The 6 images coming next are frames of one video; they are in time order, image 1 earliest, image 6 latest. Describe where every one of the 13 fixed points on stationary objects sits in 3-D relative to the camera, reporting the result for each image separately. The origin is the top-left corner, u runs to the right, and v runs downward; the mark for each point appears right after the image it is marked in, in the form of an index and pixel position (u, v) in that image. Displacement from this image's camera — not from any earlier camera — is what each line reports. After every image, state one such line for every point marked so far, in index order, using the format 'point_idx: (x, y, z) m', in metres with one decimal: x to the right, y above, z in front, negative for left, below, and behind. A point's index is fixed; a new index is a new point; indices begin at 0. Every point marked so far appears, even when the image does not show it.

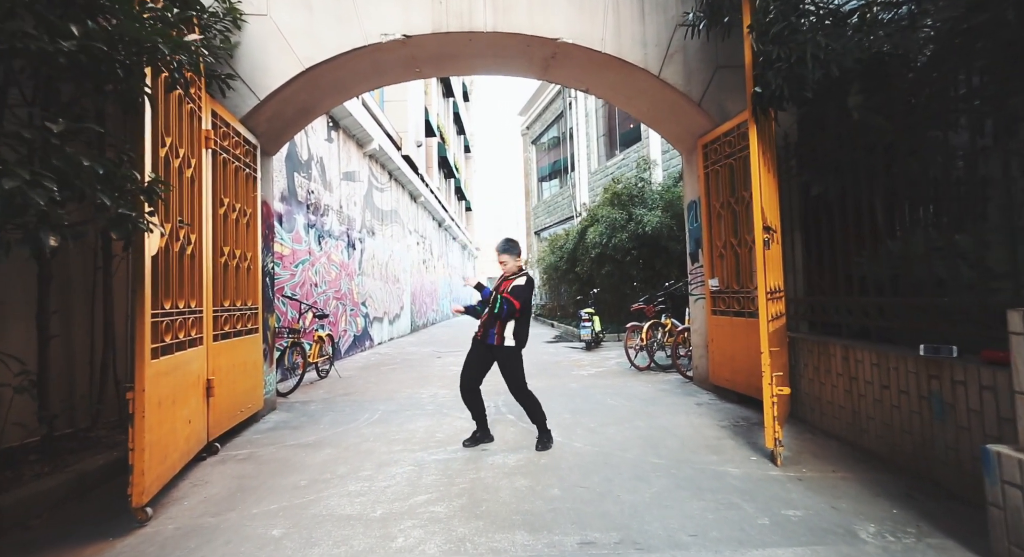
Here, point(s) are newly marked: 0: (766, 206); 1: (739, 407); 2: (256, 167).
0: (+1.9, +0.5, +3.4) m
1: (+2.4, -1.3, +4.7) m
2: (-2.8, +1.2, +4.9) m
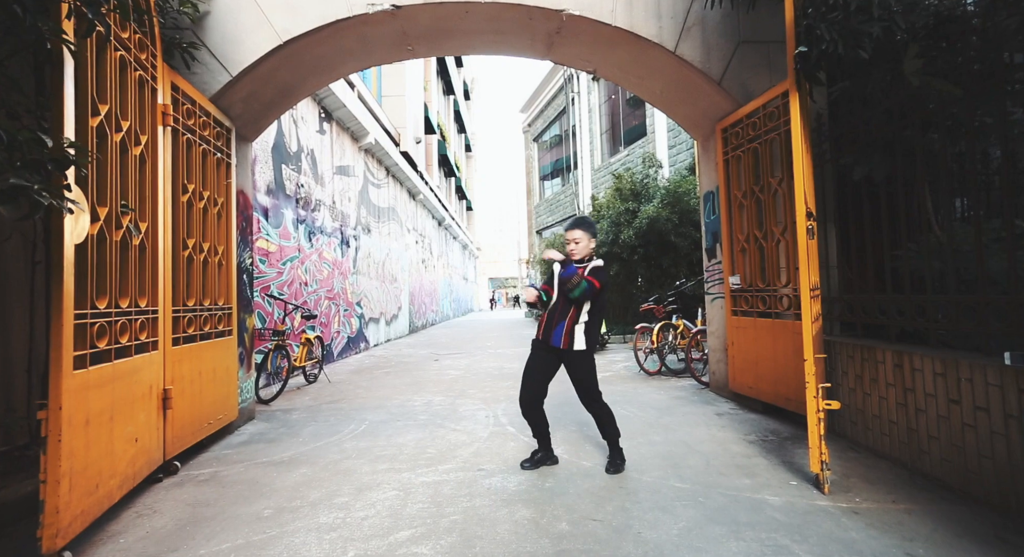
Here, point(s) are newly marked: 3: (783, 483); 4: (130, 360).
0: (+1.9, +0.6, +2.9) m
1: (+2.4, -1.3, +4.2) m
2: (-2.8, +1.2, +4.4) m
3: (+1.7, -1.3, +2.8) m
4: (-2.3, -0.5, +2.7) m
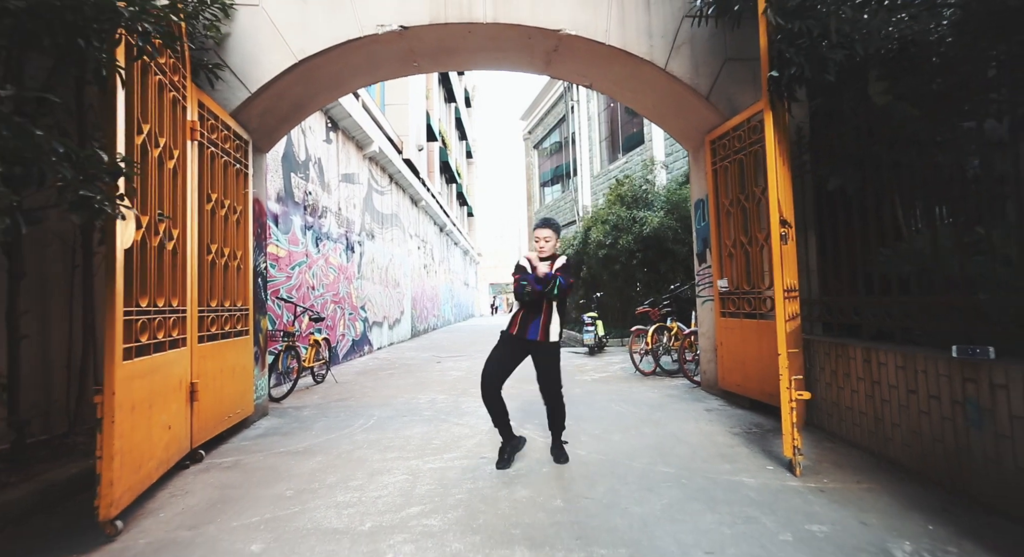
0: (+1.9, +0.6, +3.2) m
1: (+2.4, -1.3, +4.5) m
2: (-2.8, +1.2, +4.7) m
3: (+1.7, -1.3, +3.1) m
4: (-2.3, -0.5, +3.0) m
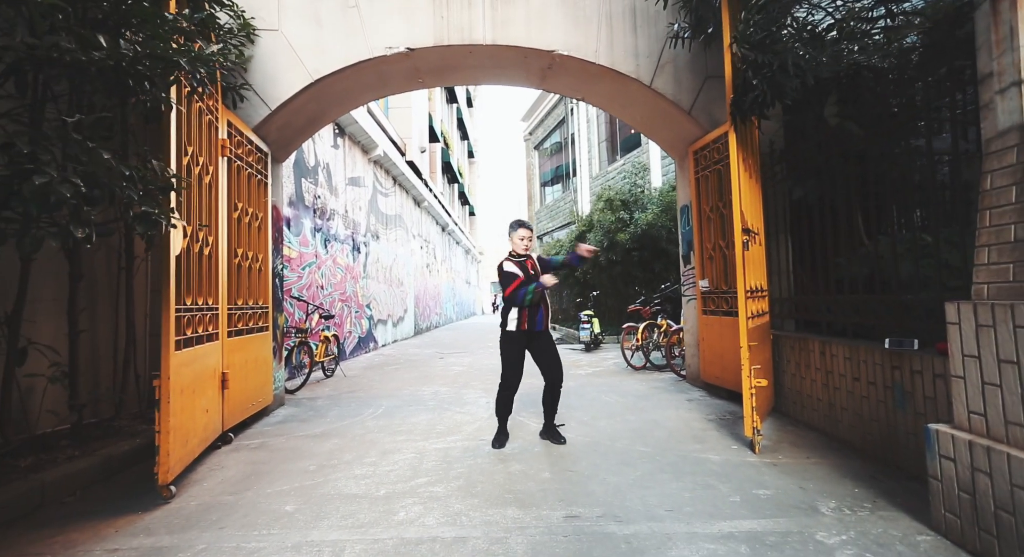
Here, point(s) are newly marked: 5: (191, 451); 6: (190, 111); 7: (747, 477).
0: (+1.9, +0.5, +3.6) m
1: (+2.3, -1.3, +4.9) m
2: (-2.8, +1.2, +5.2) m
3: (+1.6, -1.3, +3.5) m
4: (-2.3, -0.5, +3.4) m
5: (-2.2, -1.2, +3.1) m
6: (-2.3, +1.2, +3.3) m
7: (+1.5, -1.3, +2.9) m
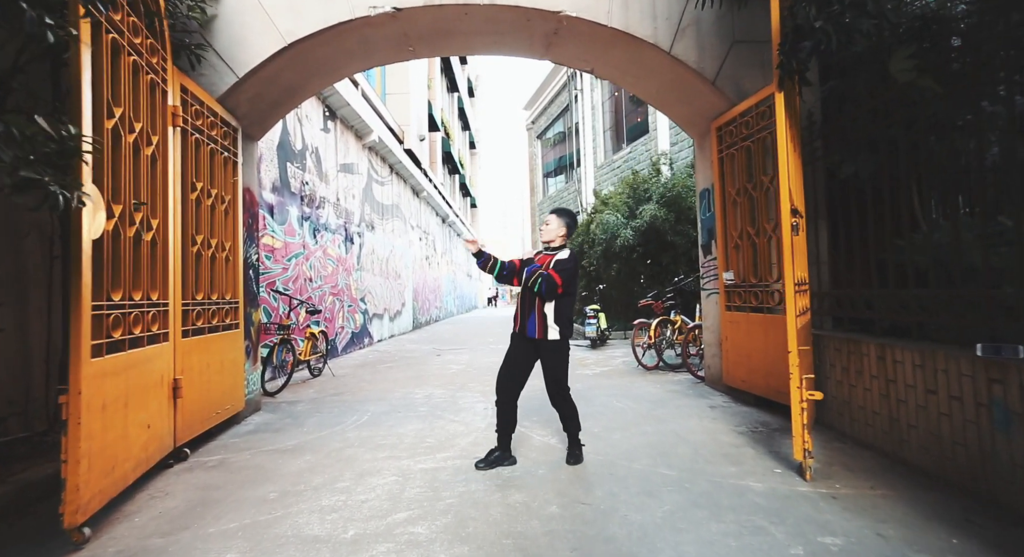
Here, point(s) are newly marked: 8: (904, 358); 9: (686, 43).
0: (+1.9, +0.6, +3.0) m
1: (+2.3, -1.3, +4.3) m
2: (-2.8, +1.3, +4.6) m
3: (+1.6, -1.2, +2.9) m
4: (-2.3, -0.4, +2.9) m
5: (-2.2, -1.1, +2.5) m
6: (-2.3, +1.3, +2.7) m
7: (+1.5, -1.2, +2.3) m
8: (+2.5, -0.5, +2.9) m
9: (+1.7, +2.4, +4.5) m
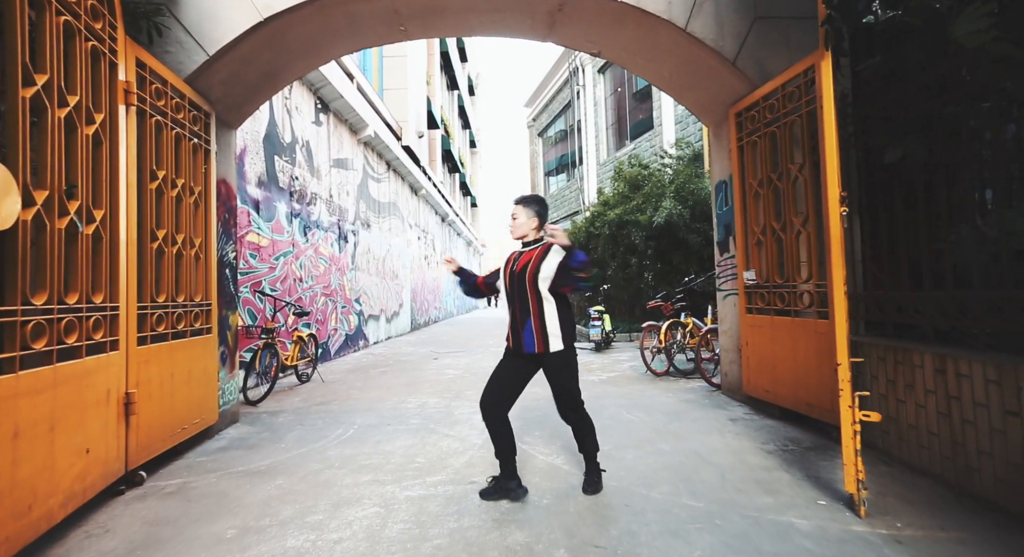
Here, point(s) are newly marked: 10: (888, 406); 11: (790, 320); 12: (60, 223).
0: (+1.9, +0.6, +2.6) m
1: (+2.3, -1.3, +3.9) m
2: (-2.8, +1.3, +4.2) m
3: (+1.6, -1.2, +2.5) m
4: (-2.3, -0.4, +2.4) m
5: (-2.2, -1.1, +2.1) m
6: (-2.3, +1.3, +2.3) m
7: (+1.5, -1.2, +1.9) m
8: (+2.5, -0.5, +2.4) m
9: (+1.7, +2.4, +4.1) m
10: (+2.6, -0.9, +3.1) m
11: (+2.4, -0.4, +3.9) m
12: (-2.3, +0.3, +2.3) m
